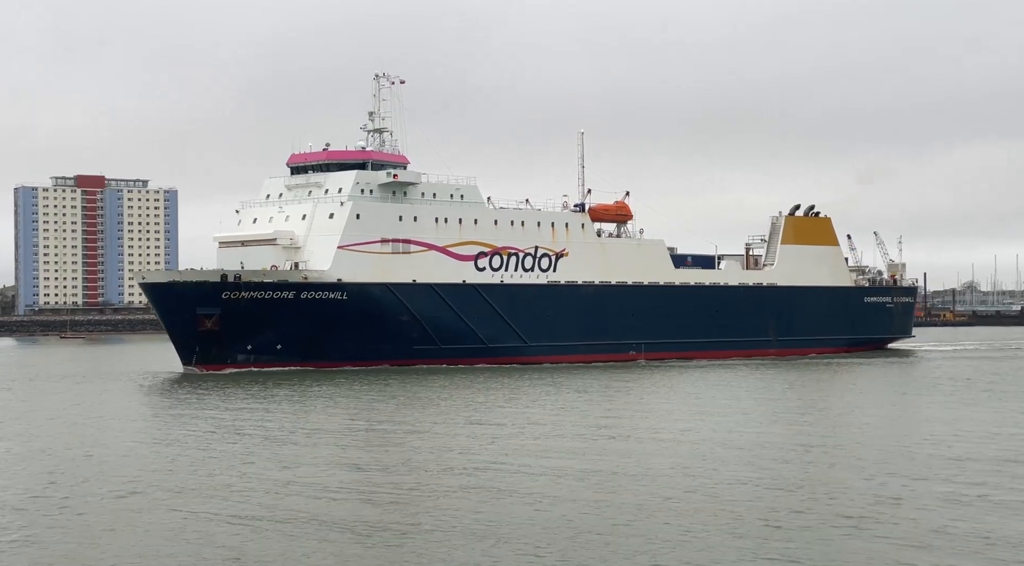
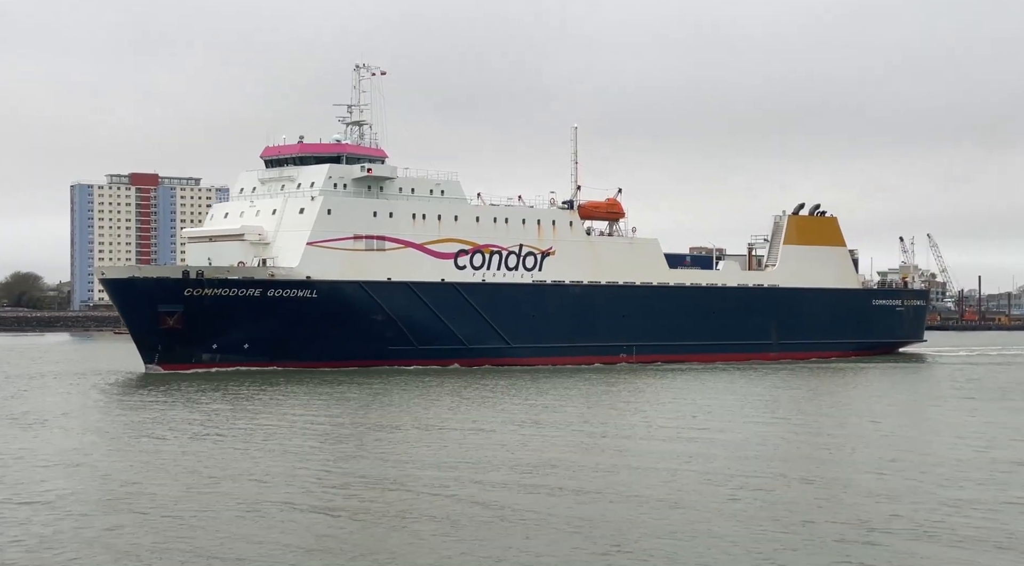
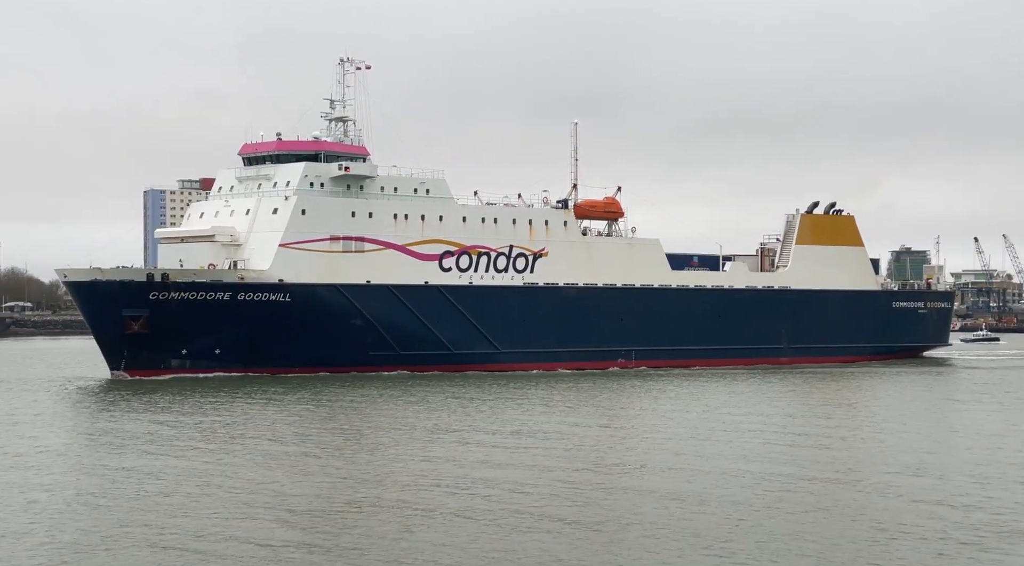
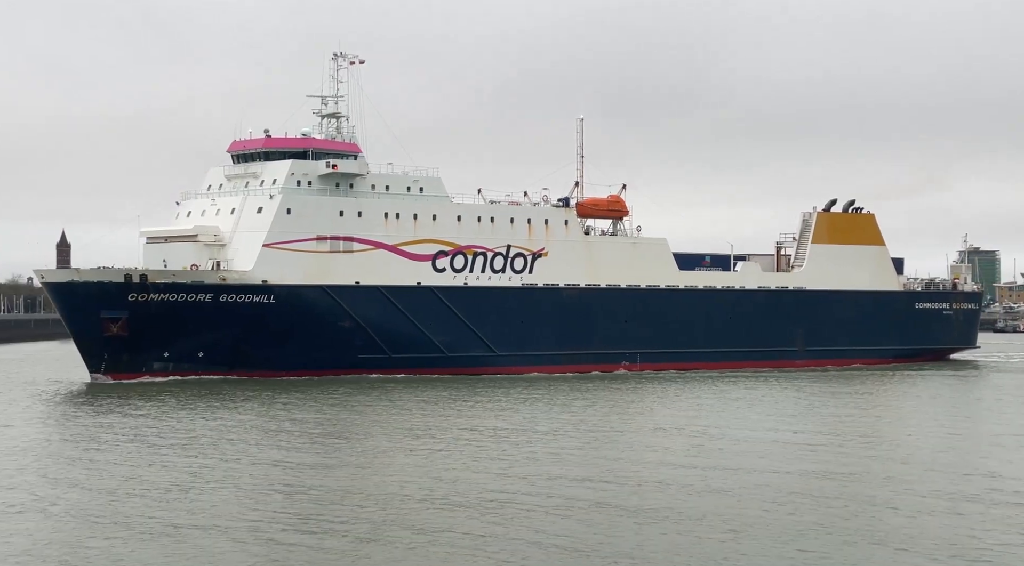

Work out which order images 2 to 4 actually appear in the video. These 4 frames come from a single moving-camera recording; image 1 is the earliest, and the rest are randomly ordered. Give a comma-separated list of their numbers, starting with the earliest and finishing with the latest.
2, 3, 4
